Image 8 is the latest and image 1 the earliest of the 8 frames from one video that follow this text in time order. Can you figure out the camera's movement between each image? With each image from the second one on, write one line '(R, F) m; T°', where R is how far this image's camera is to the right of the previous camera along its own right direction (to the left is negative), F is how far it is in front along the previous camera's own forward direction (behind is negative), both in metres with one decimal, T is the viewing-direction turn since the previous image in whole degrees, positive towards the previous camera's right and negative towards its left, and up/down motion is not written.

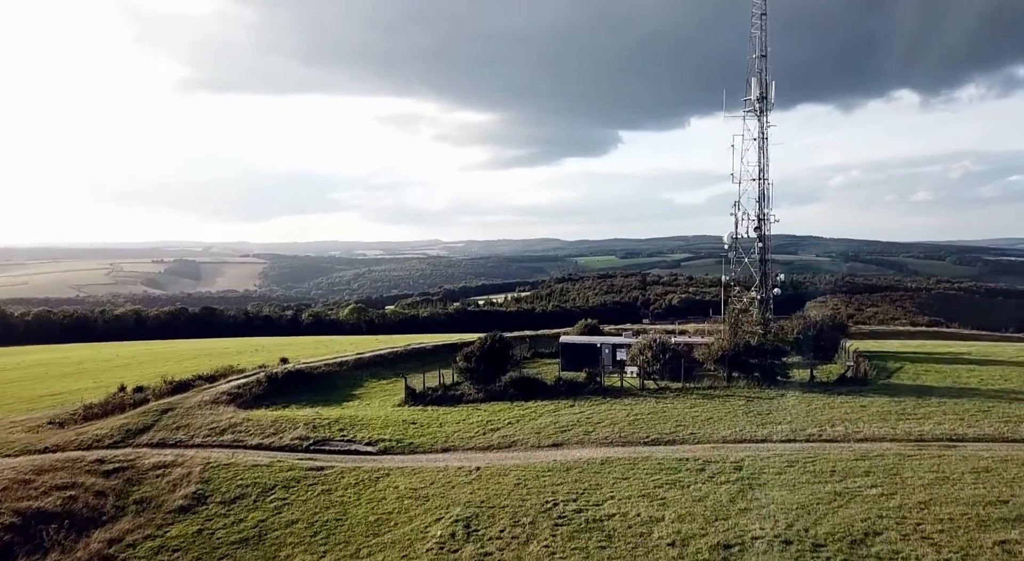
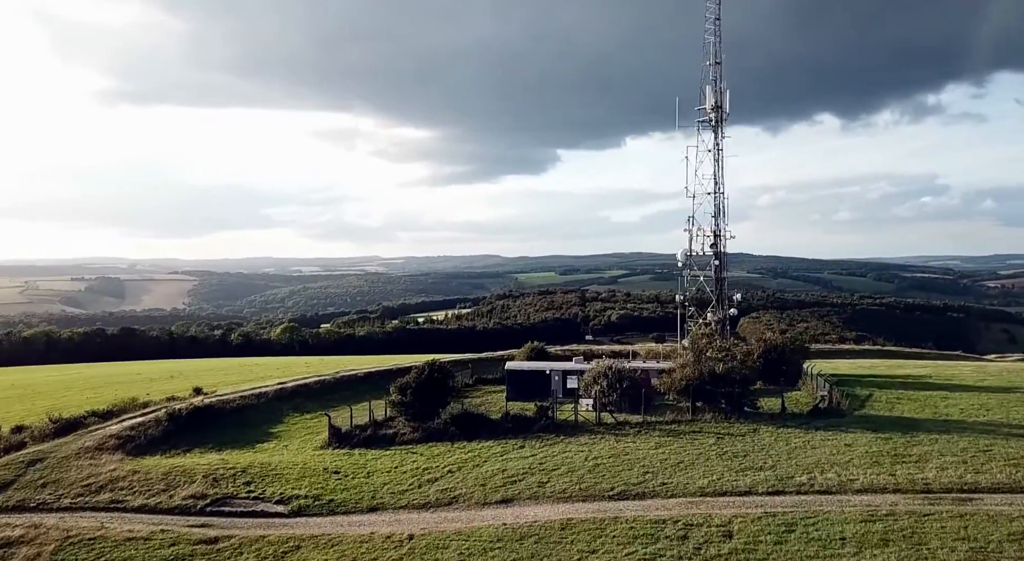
(0.0, +4.2) m; +4°
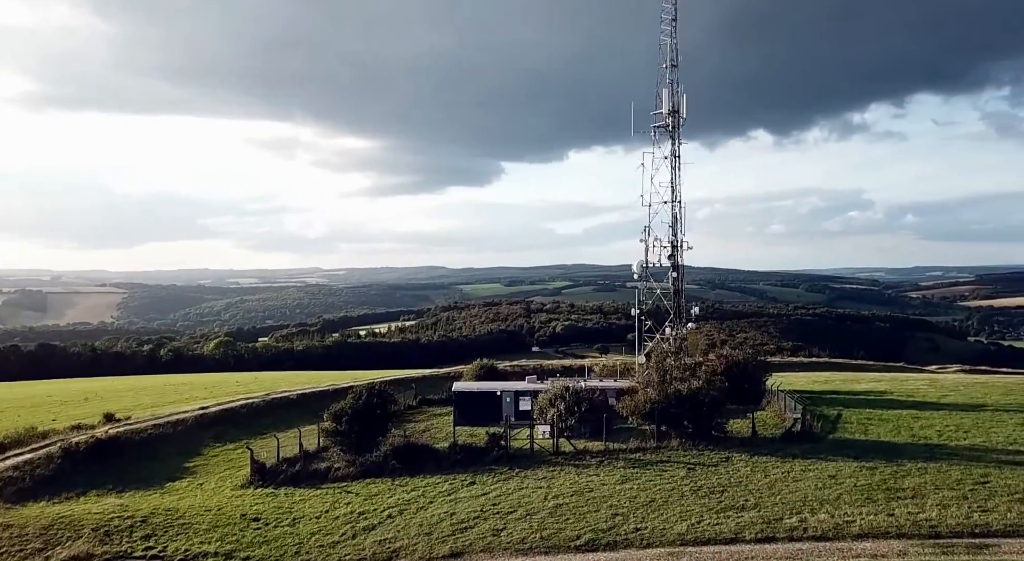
(-0.1, +3.3) m; +4°
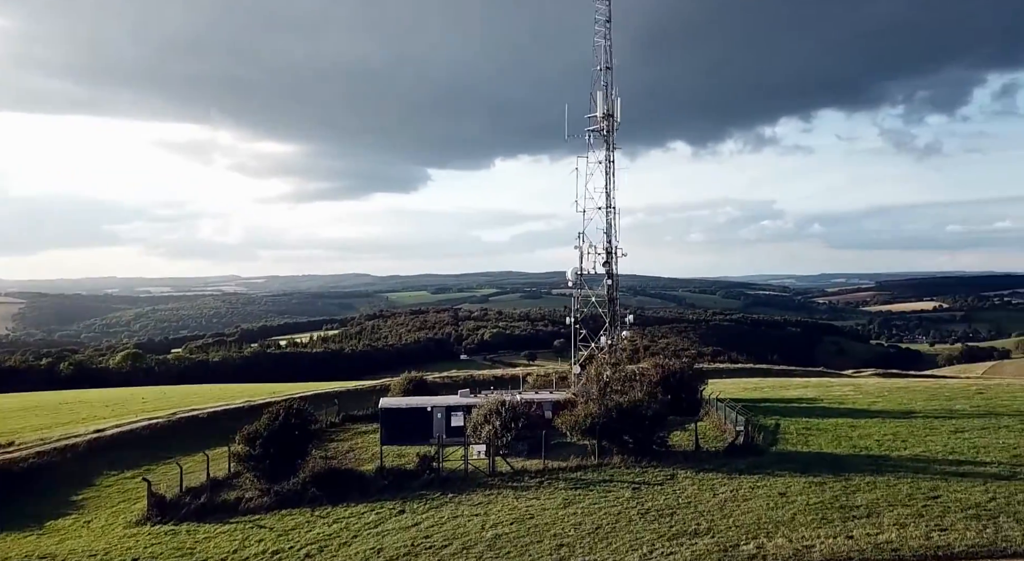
(-0.2, +2.0) m; +5°
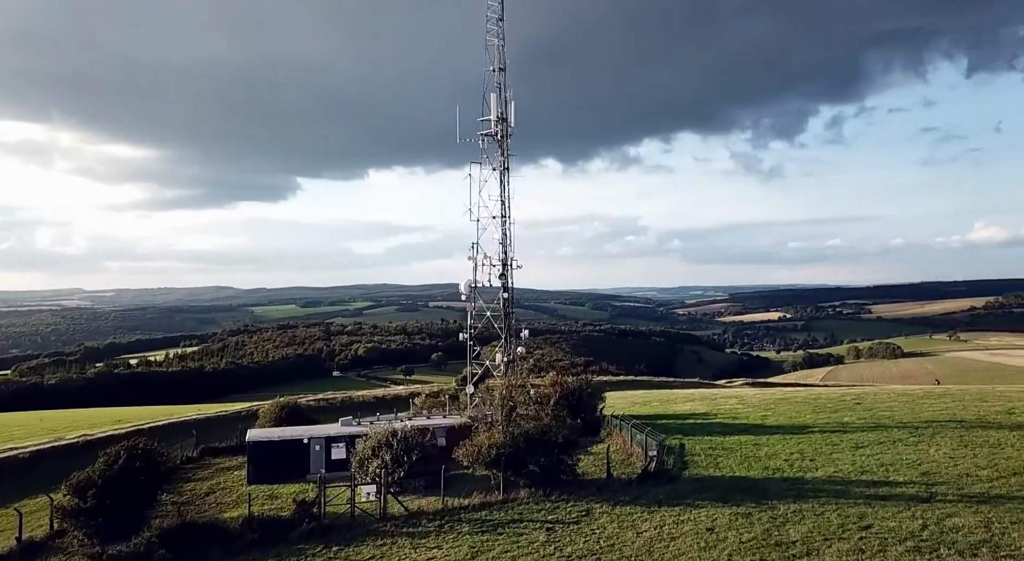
(-0.6, +3.2) m; +9°
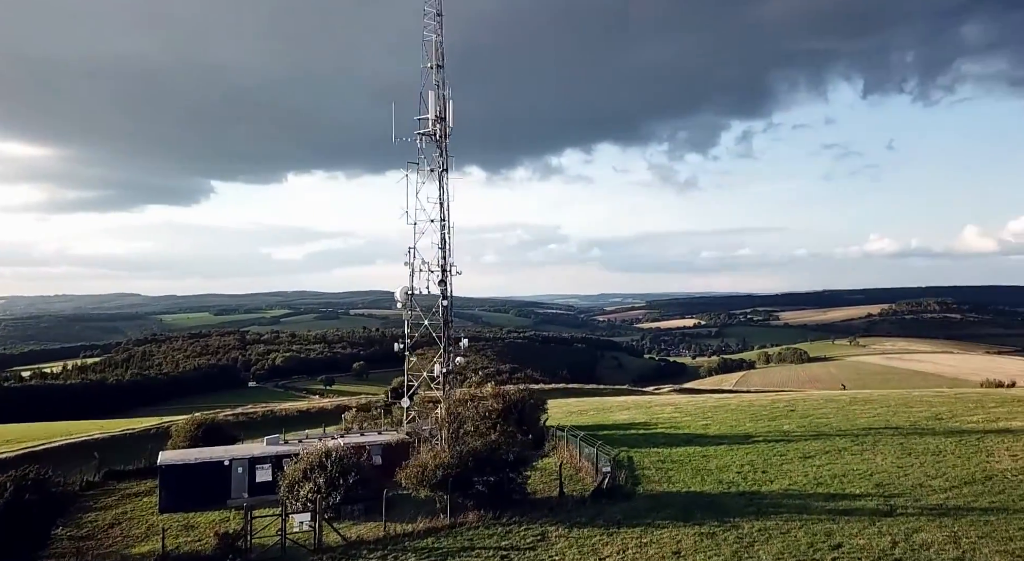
(-0.7, +1.8) m; +5°
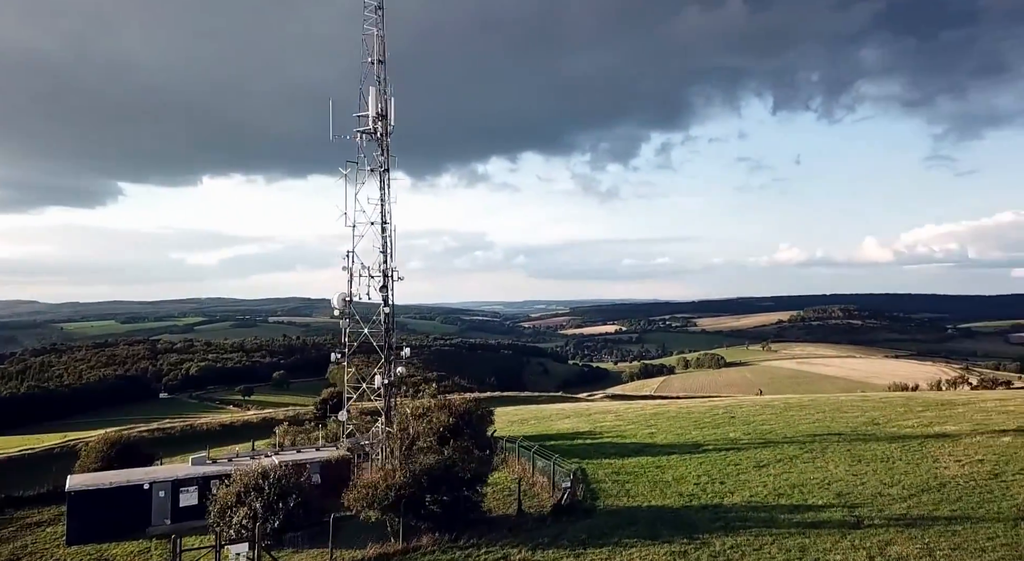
(-0.9, +1.5) m; +5°
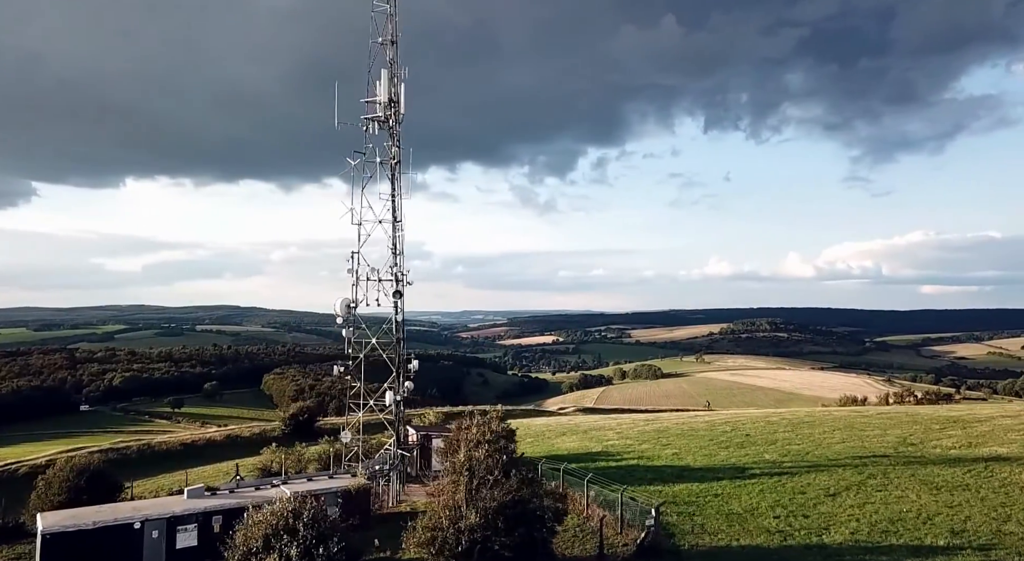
(-3.4, +4.8) m; +4°
